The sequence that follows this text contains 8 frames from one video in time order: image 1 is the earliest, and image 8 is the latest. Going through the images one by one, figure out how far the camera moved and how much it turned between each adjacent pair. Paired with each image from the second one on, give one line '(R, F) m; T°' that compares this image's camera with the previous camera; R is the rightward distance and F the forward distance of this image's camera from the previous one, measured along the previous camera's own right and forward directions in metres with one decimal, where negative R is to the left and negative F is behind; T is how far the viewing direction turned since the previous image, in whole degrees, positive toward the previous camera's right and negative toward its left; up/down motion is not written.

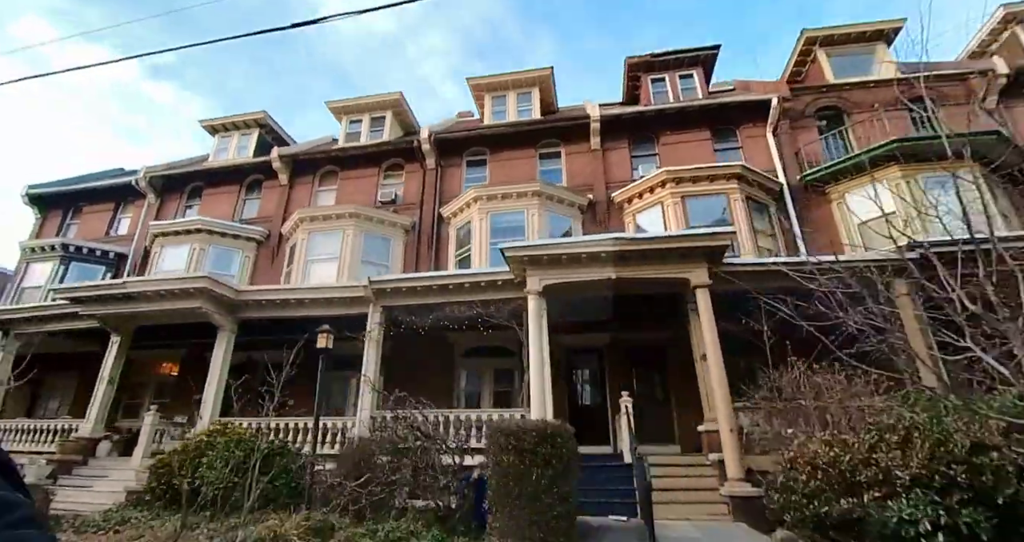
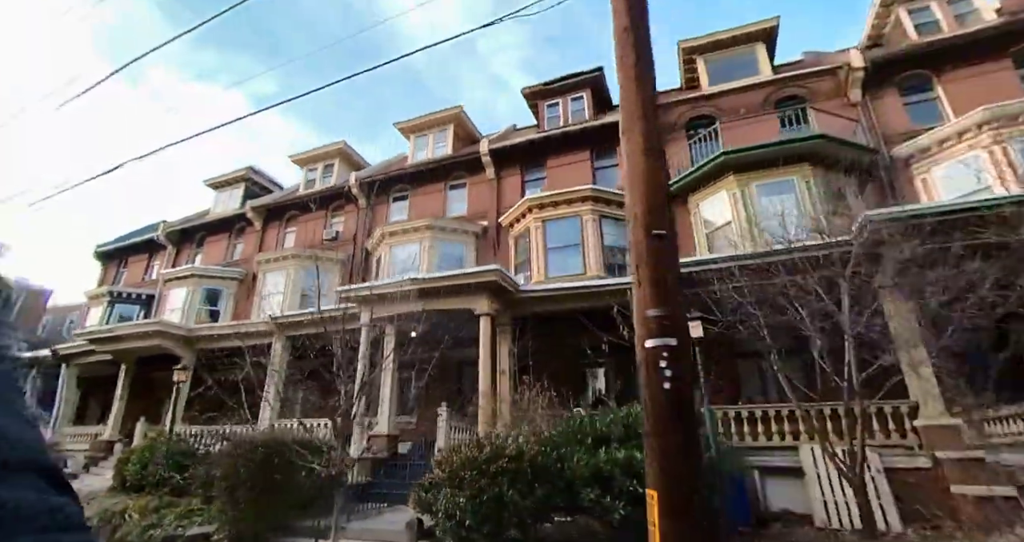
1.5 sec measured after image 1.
(+6.4, -1.5) m; -11°
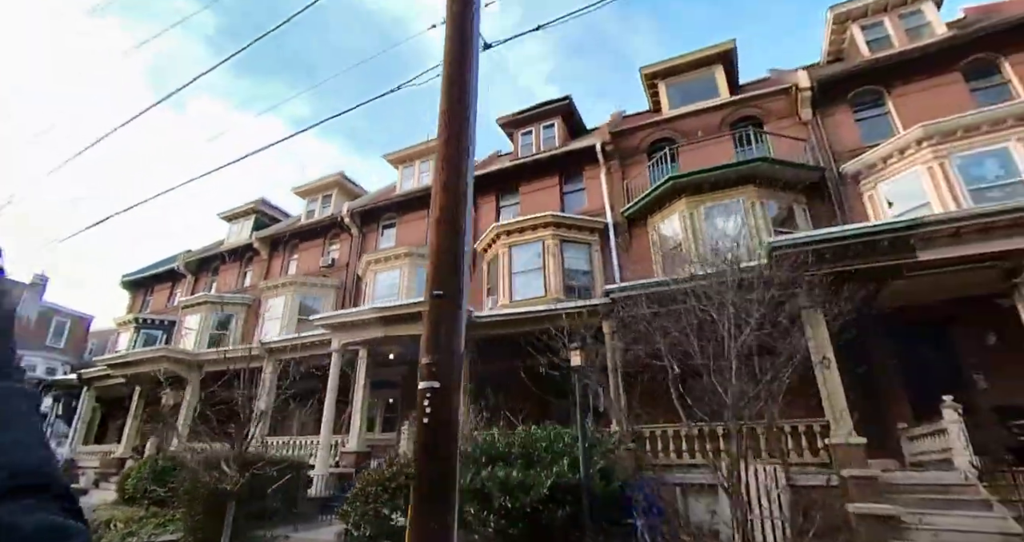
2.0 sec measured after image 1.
(+2.2, -0.8) m; -4°
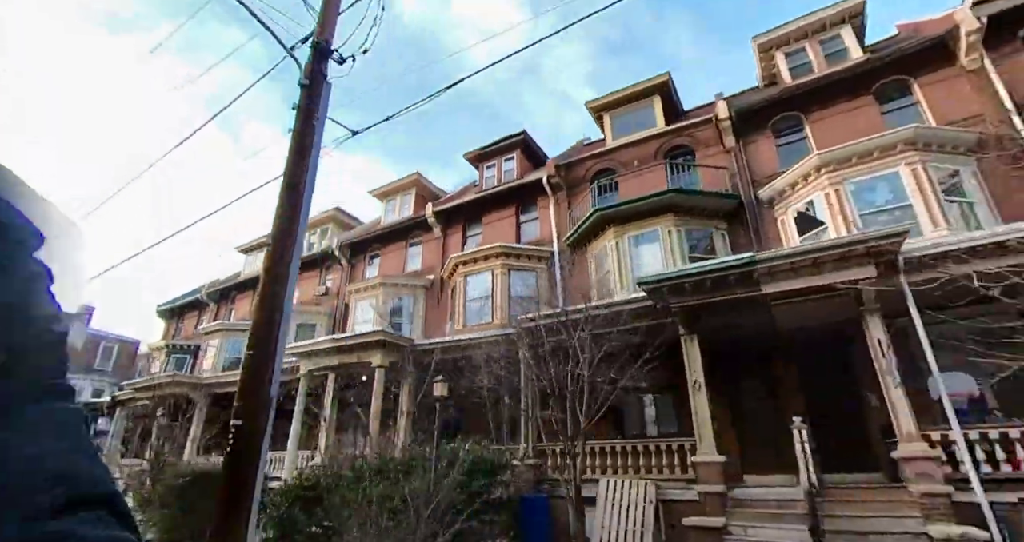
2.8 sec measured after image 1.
(+3.2, -1.2) m; -5°
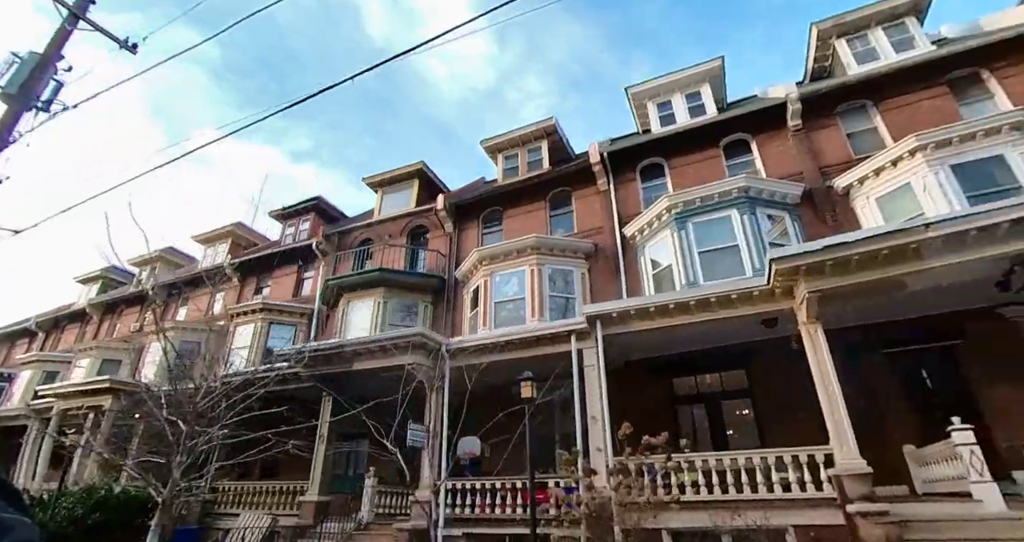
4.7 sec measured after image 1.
(+7.3, -3.2) m; +5°
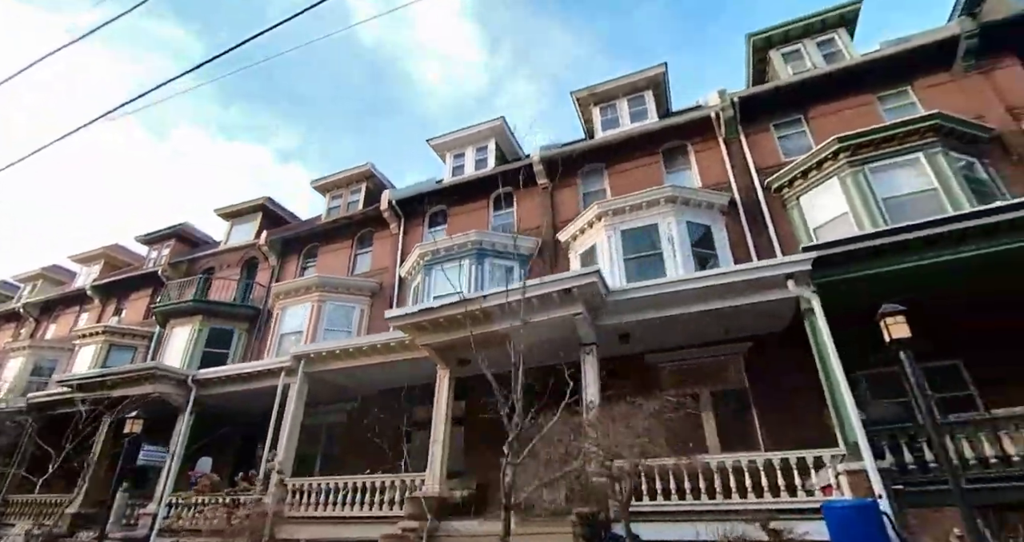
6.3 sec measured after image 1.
(+6.7, -1.9) m; +1°
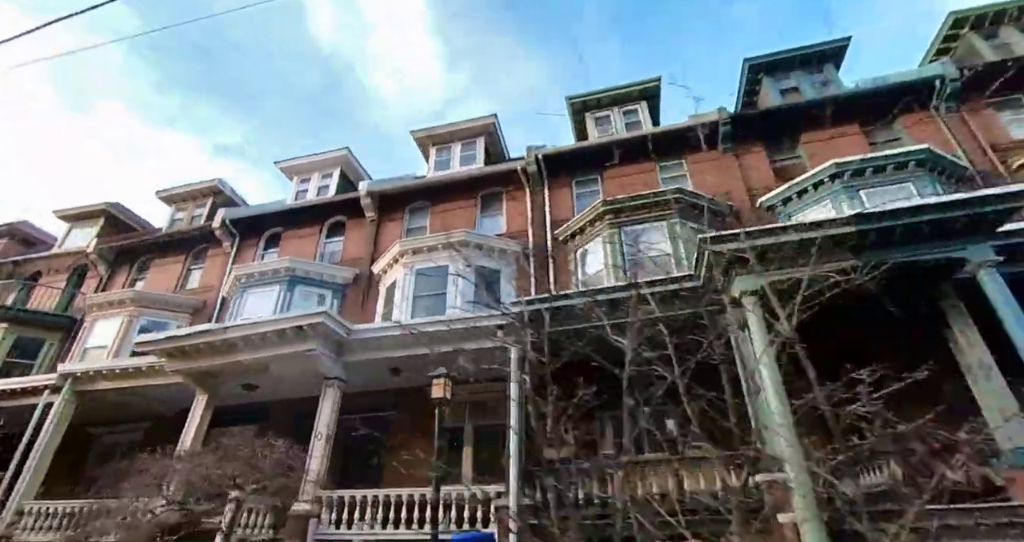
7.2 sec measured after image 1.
(+4.0, -1.0) m; +6°
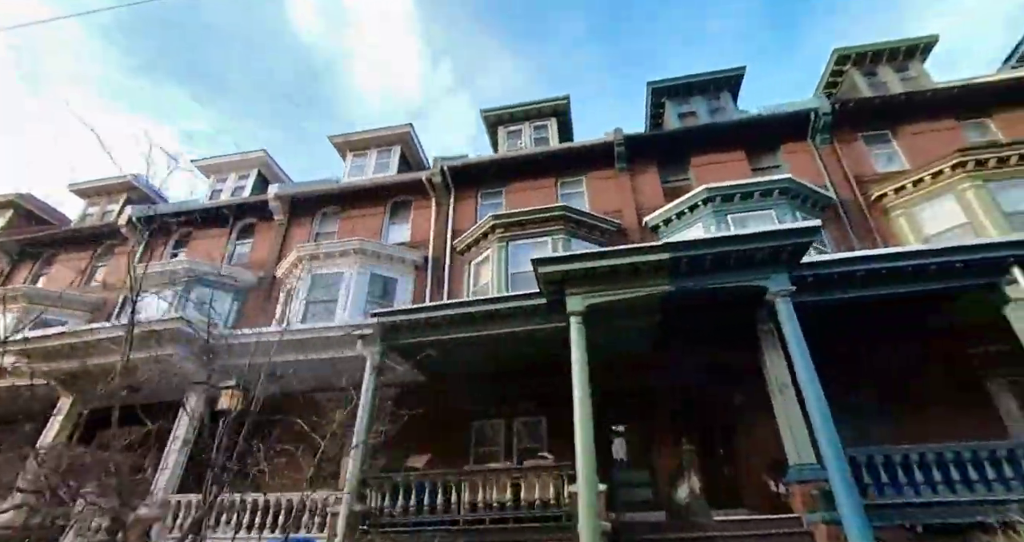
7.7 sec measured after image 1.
(+2.3, -0.4) m; +3°
